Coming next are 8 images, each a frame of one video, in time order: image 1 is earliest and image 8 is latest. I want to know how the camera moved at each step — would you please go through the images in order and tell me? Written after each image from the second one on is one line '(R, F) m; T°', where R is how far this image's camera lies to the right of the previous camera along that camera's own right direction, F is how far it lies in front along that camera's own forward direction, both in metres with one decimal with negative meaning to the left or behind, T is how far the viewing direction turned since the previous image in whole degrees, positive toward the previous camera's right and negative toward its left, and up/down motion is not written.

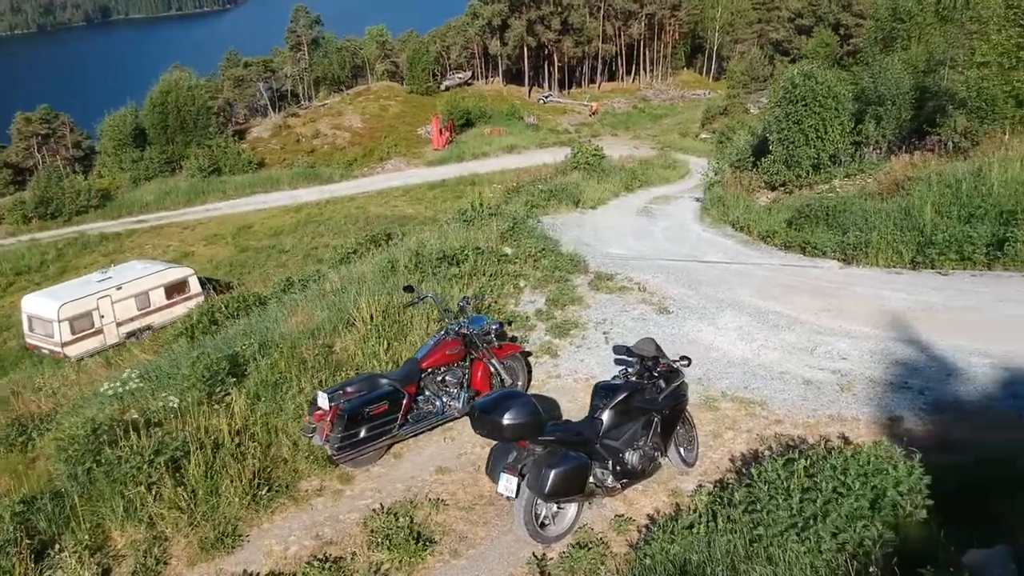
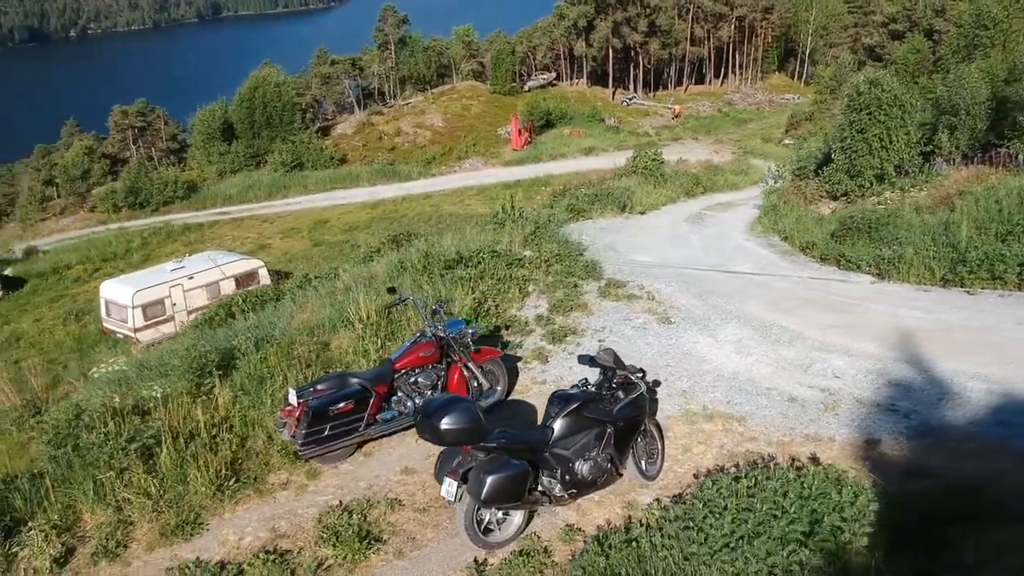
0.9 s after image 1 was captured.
(+0.8, 0.0) m; -5°
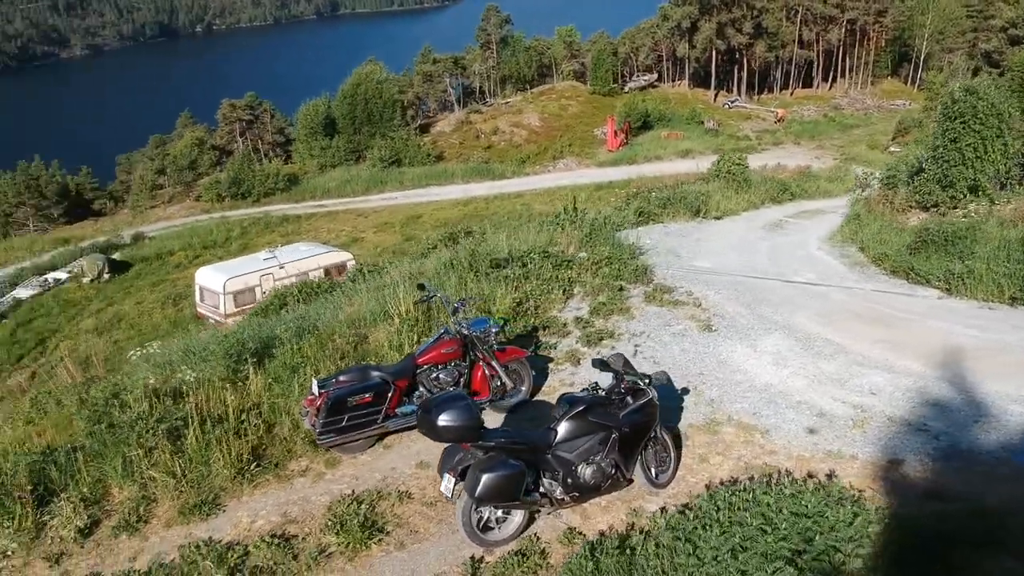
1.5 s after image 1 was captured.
(+0.6, 0.0) m; -6°
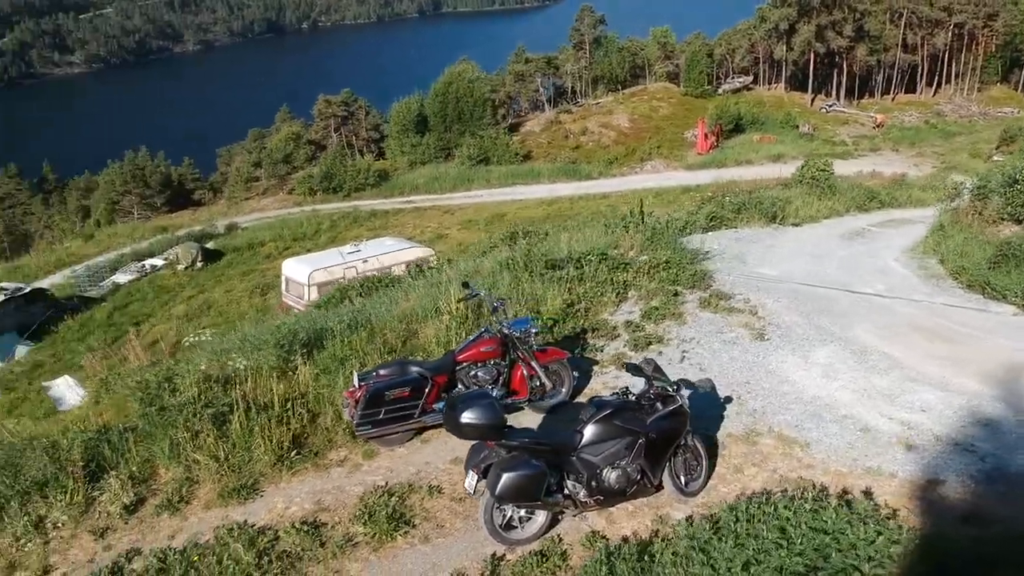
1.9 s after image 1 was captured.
(+0.4, 0.0) m; -5°
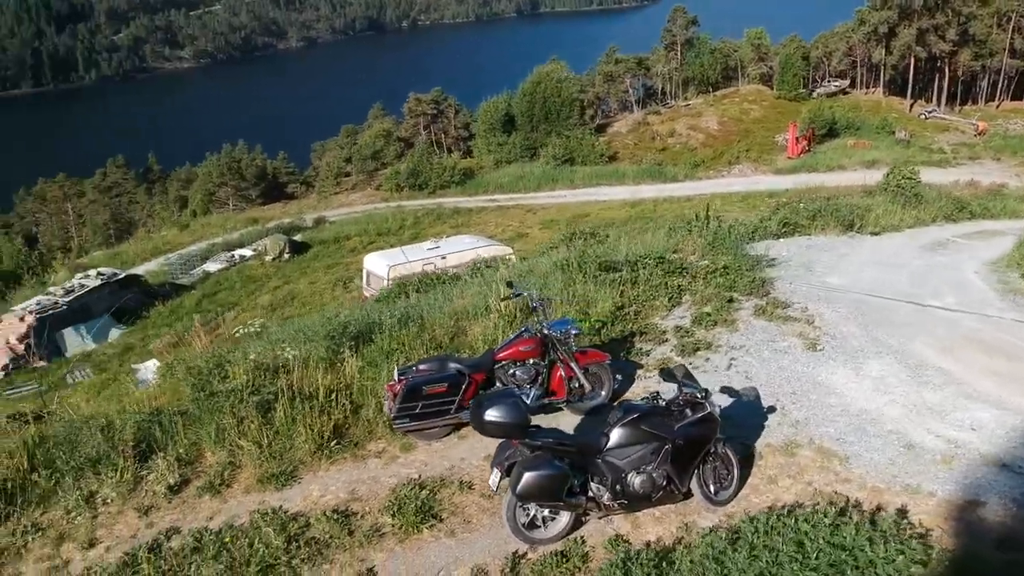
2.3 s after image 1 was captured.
(+0.3, 0.0) m; -5°
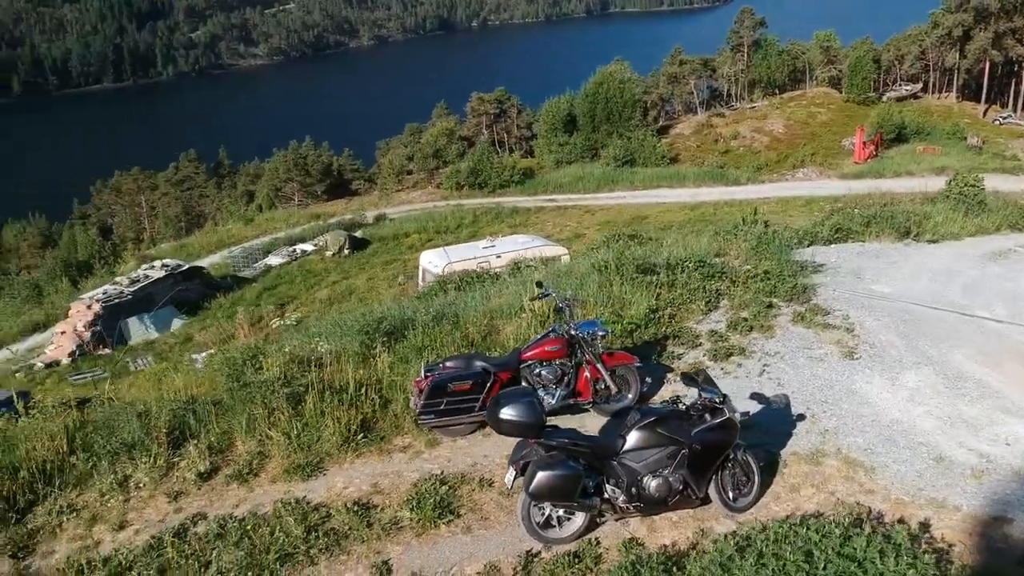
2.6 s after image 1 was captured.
(+0.3, 0.0) m; -4°
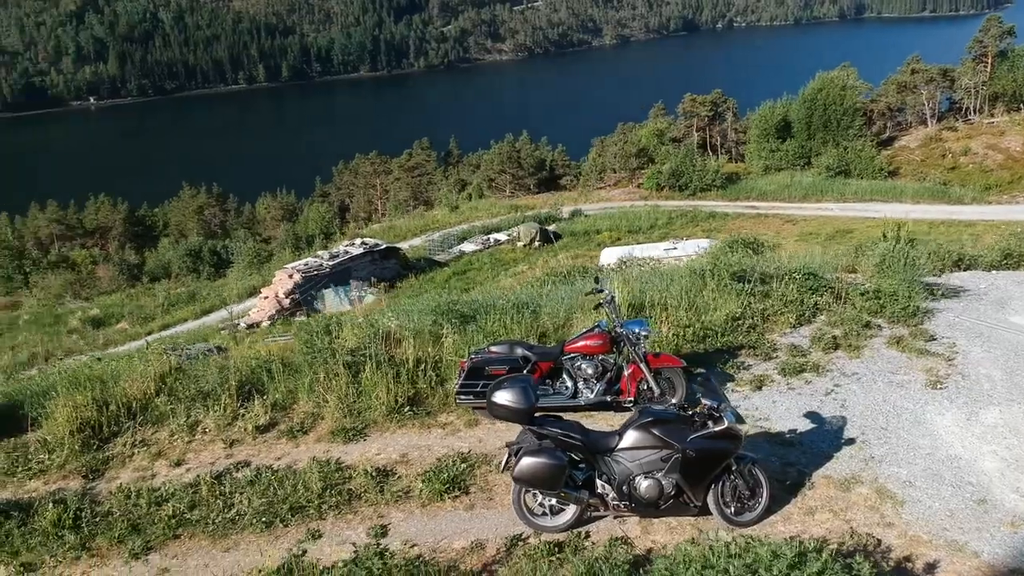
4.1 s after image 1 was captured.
(+1.3, 0.0) m; -13°
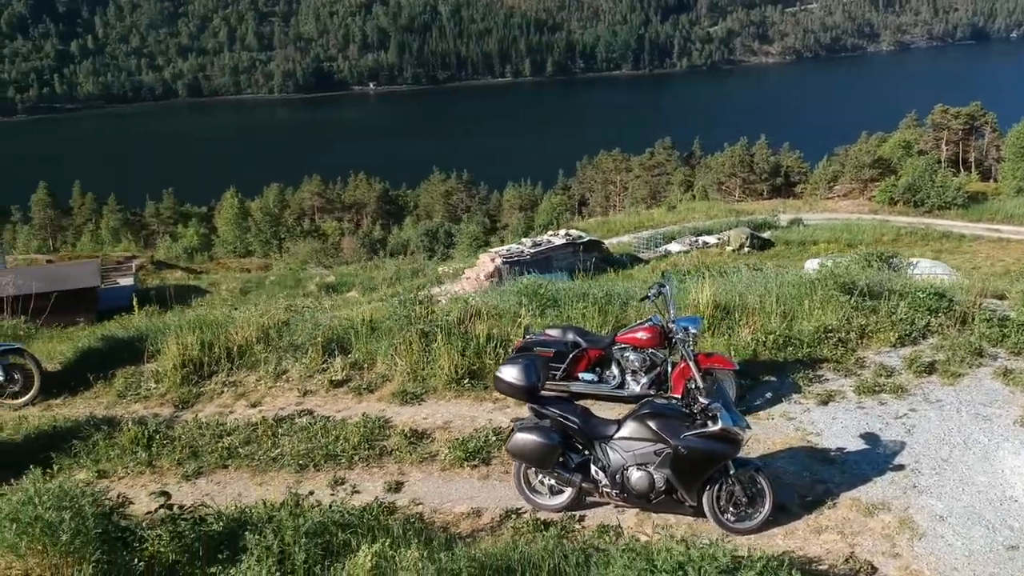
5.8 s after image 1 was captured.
(+1.4, 0.0) m; -14°
